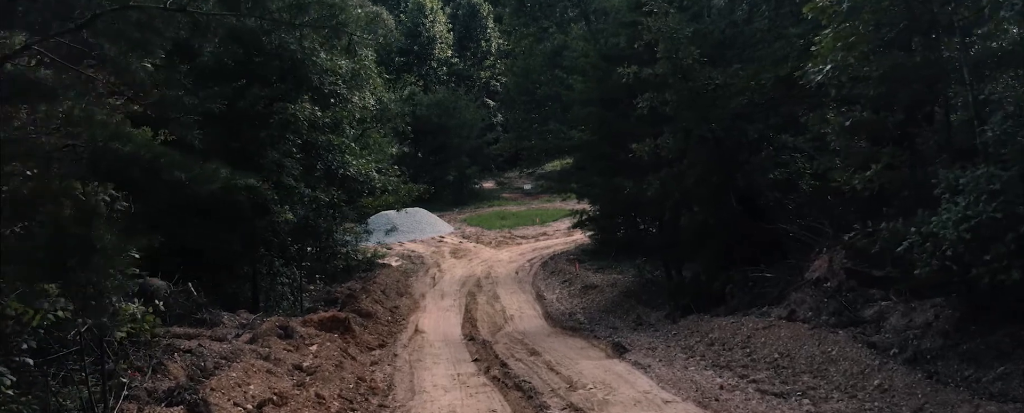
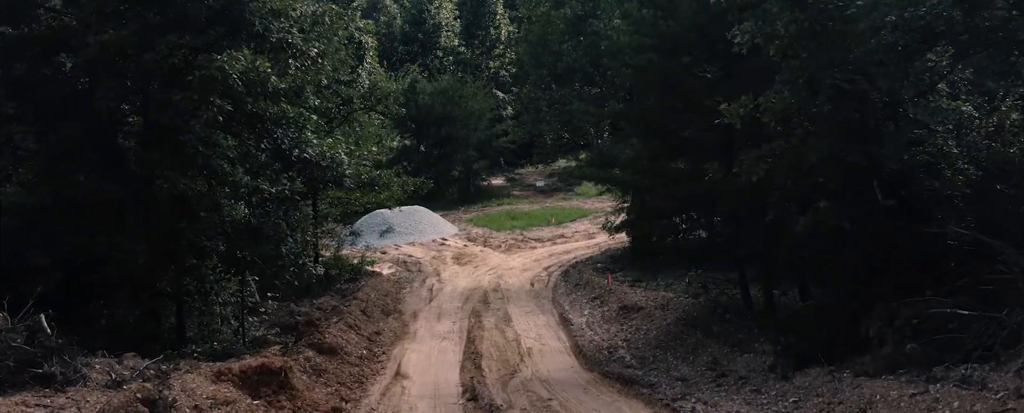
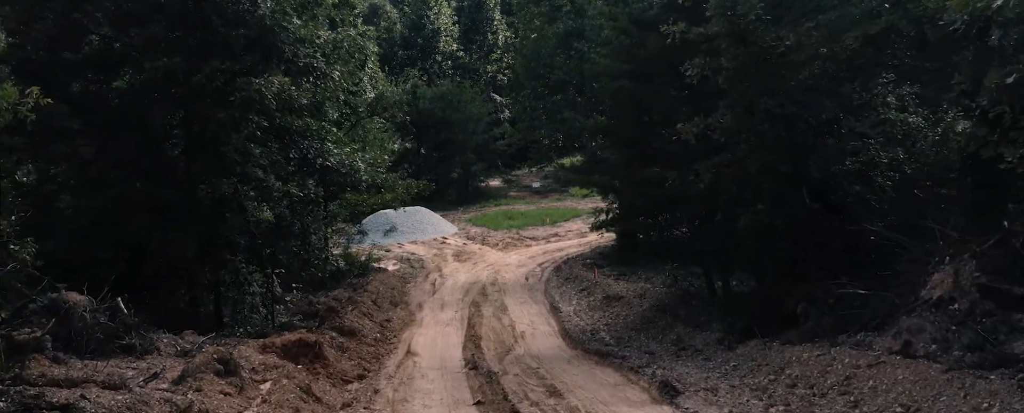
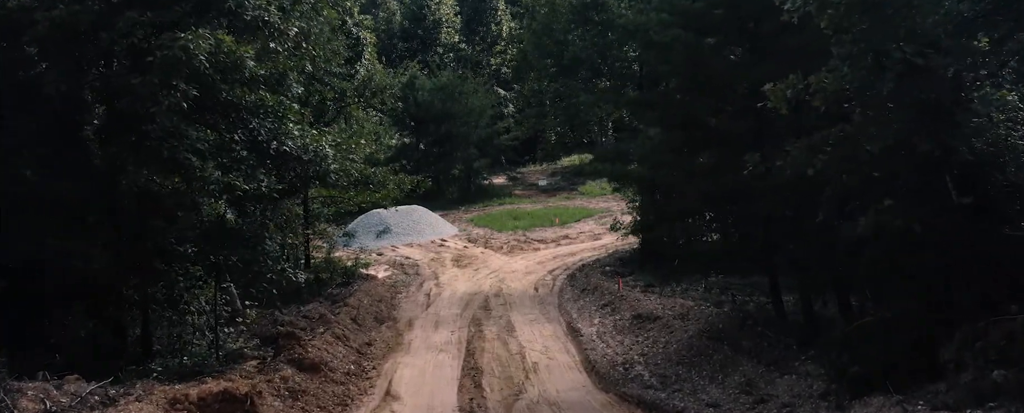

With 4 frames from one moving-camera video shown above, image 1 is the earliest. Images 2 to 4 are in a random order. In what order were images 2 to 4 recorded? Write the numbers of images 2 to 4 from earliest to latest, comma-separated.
3, 2, 4
